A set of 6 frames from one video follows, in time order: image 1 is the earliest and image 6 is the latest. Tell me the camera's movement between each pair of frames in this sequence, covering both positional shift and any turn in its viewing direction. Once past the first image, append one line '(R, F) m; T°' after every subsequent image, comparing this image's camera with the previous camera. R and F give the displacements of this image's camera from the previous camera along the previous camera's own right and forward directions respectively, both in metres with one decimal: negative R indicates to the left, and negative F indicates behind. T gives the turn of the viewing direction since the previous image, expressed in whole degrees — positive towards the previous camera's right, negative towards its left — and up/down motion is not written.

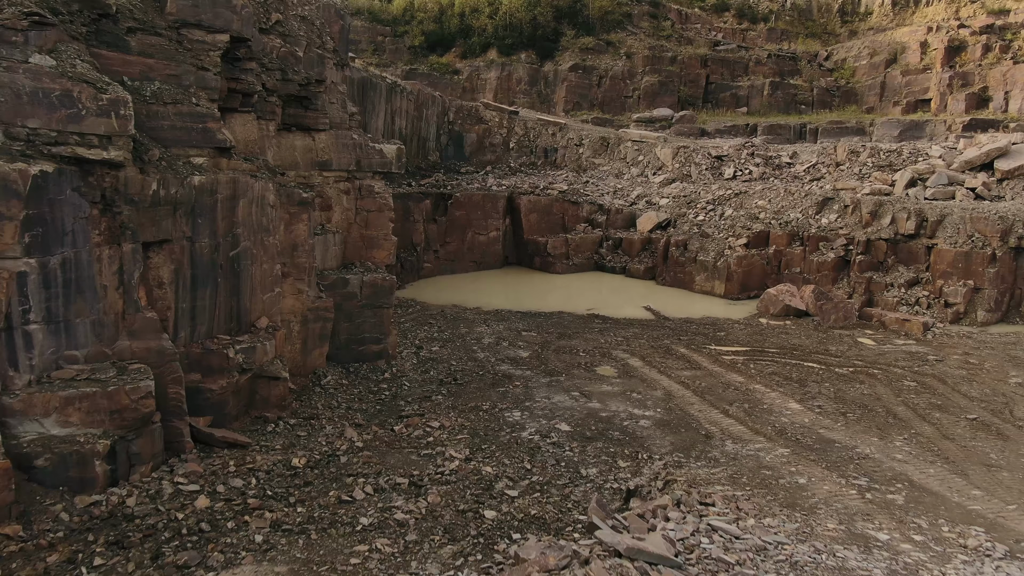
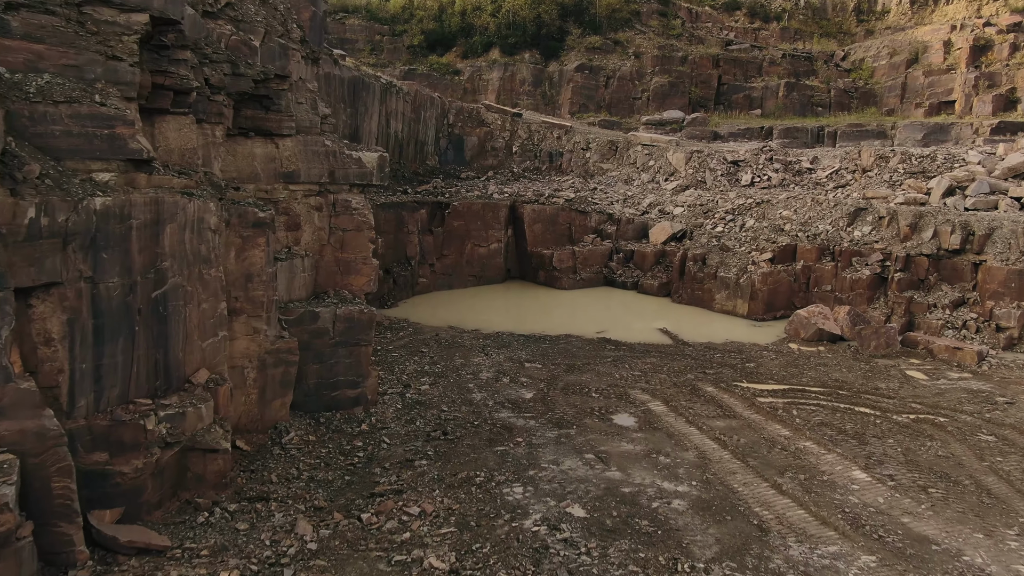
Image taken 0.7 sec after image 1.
(0.0, +1.2) m; 0°
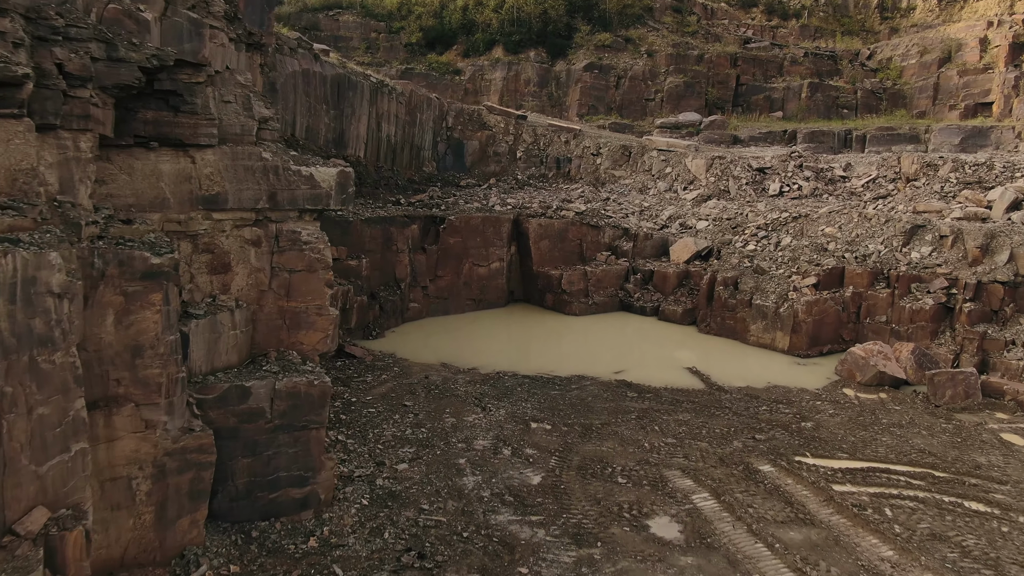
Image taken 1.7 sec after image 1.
(0.0, +1.7) m; 0°
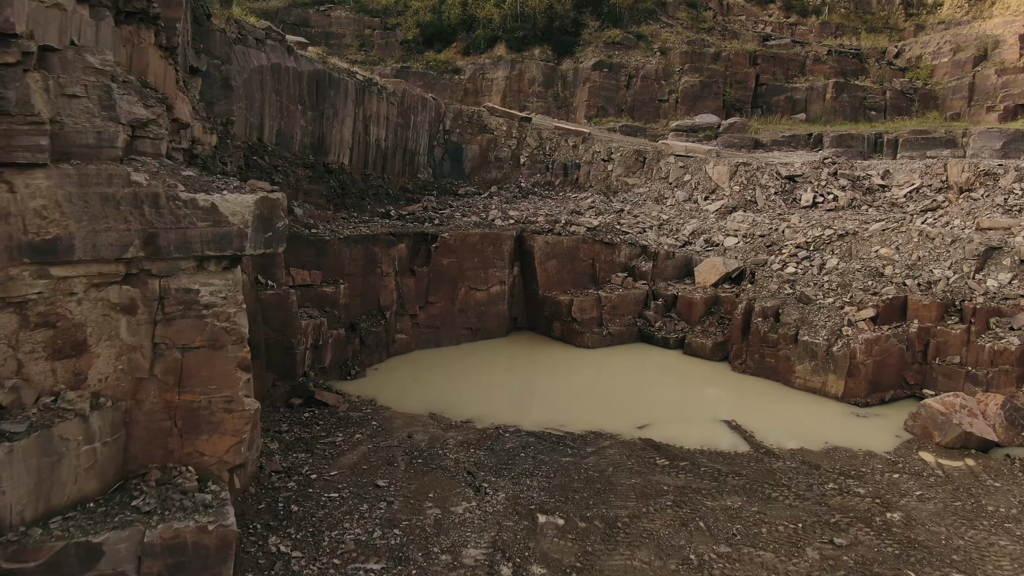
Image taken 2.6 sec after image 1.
(0.0, +1.7) m; 0°
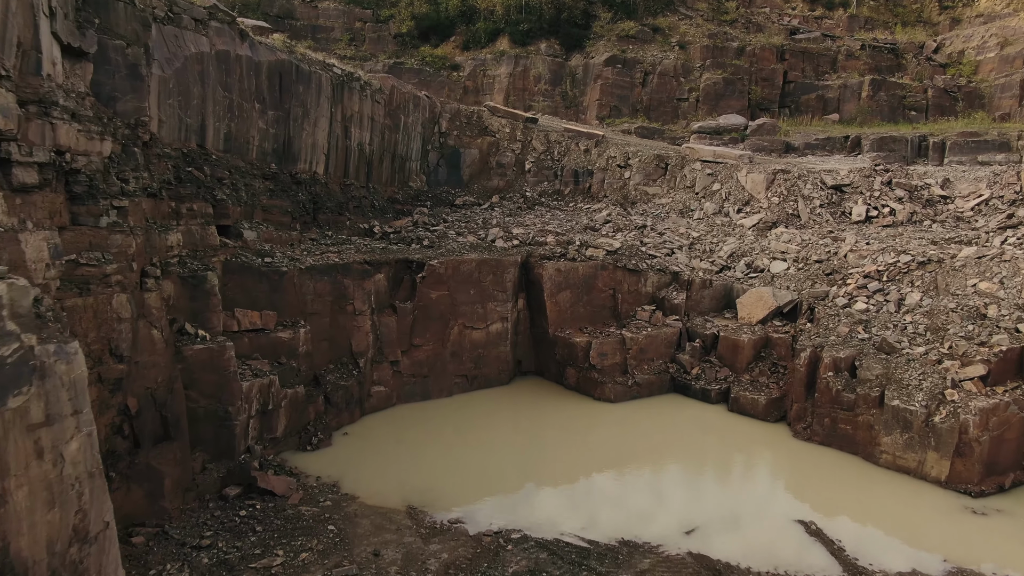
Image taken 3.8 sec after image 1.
(0.0, +2.1) m; 0°
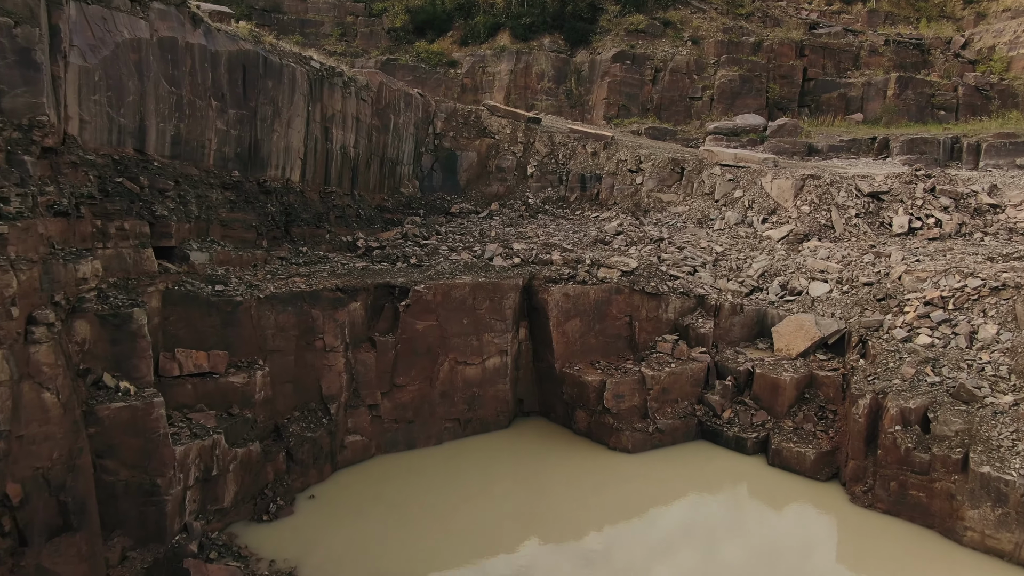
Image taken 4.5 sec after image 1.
(0.0, +1.4) m; 0°
